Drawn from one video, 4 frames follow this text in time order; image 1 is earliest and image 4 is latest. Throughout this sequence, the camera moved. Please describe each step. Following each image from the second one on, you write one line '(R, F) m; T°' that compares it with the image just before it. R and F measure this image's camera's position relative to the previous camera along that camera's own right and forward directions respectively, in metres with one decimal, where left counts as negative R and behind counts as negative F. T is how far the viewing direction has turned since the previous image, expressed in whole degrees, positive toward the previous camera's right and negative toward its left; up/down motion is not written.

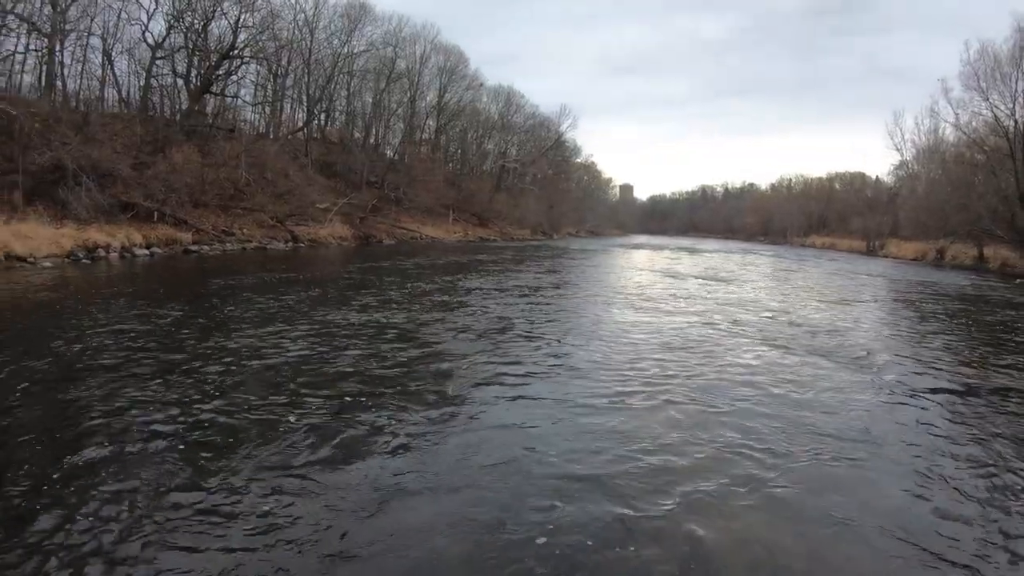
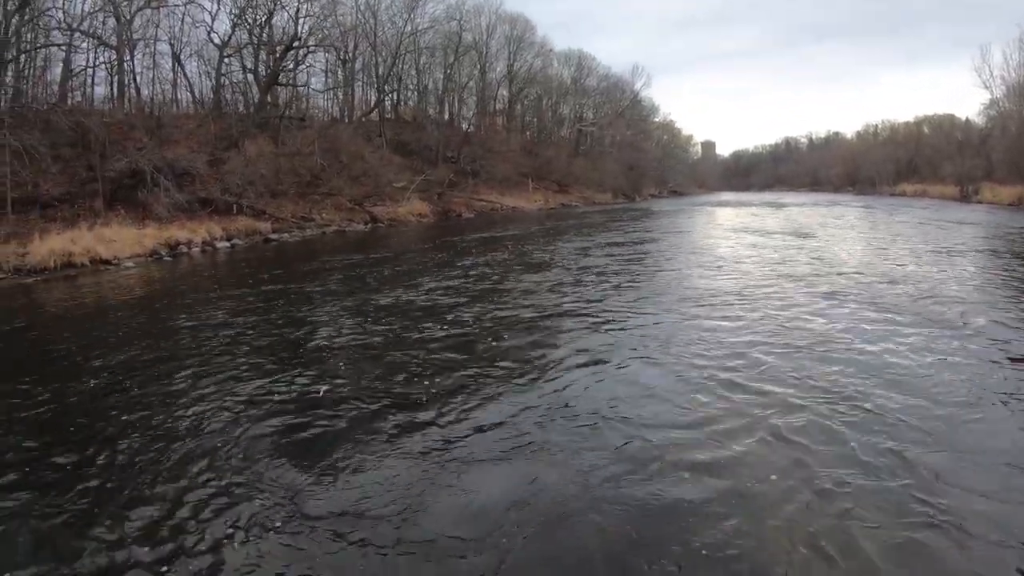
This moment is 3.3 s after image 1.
(+0.2, +0.1) m; -6°
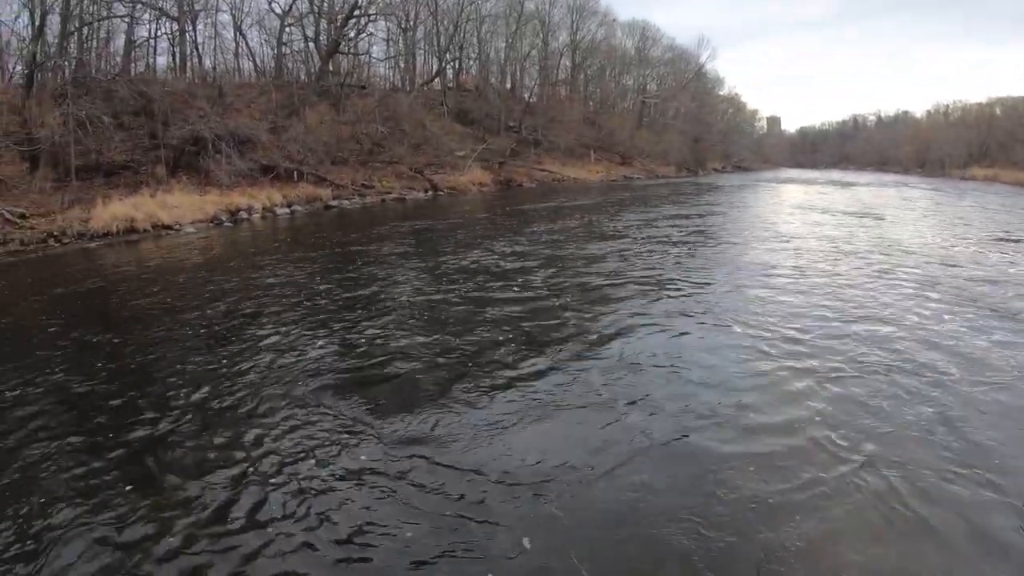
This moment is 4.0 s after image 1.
(+0.2, +0.2) m; -5°
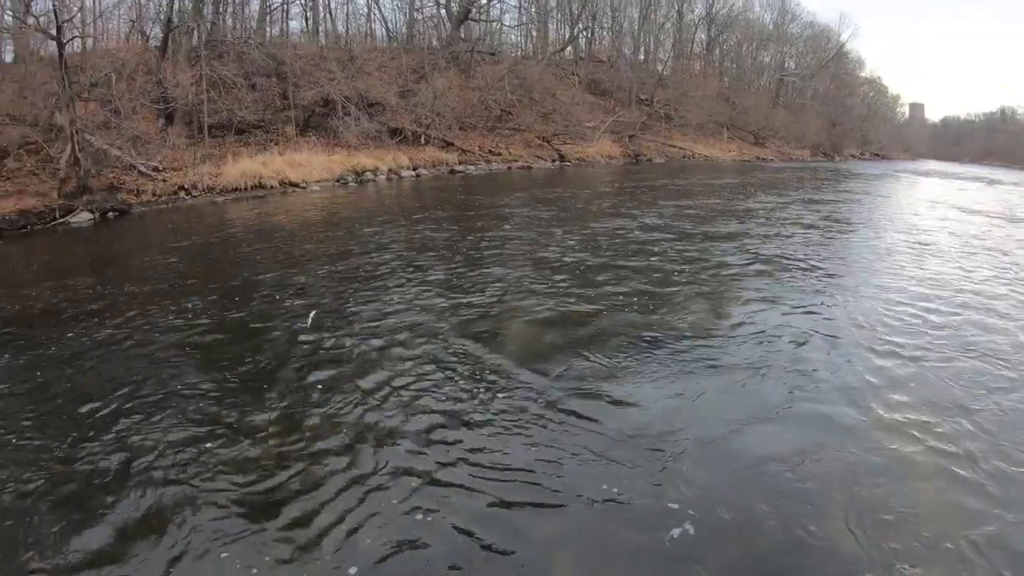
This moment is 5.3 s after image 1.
(+0.3, +0.5) m; -11°
